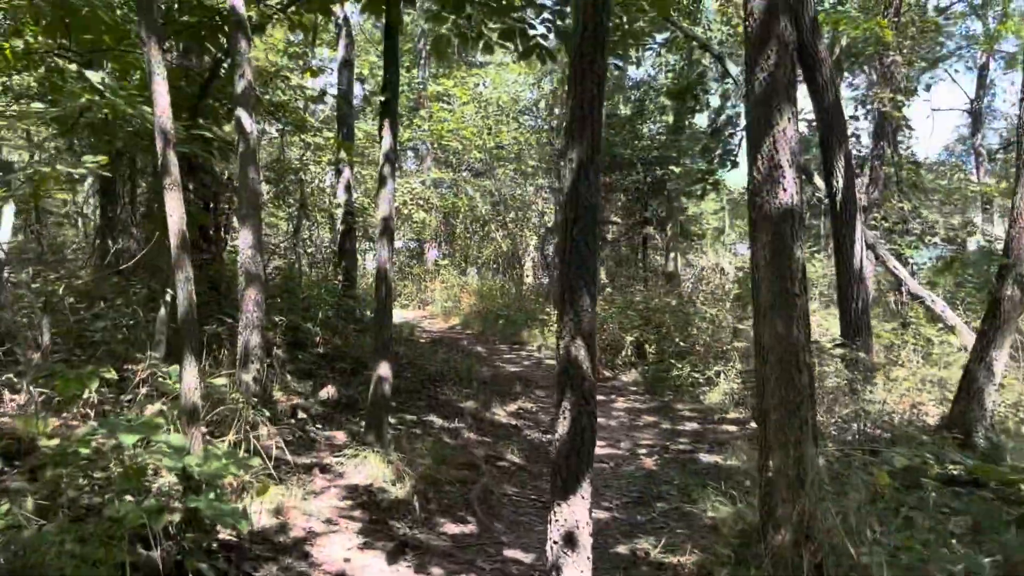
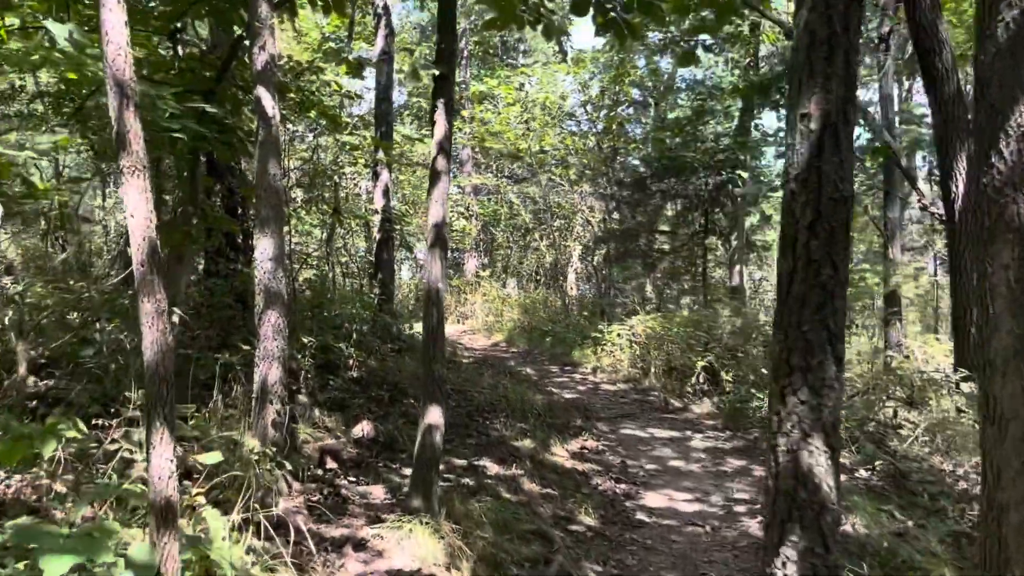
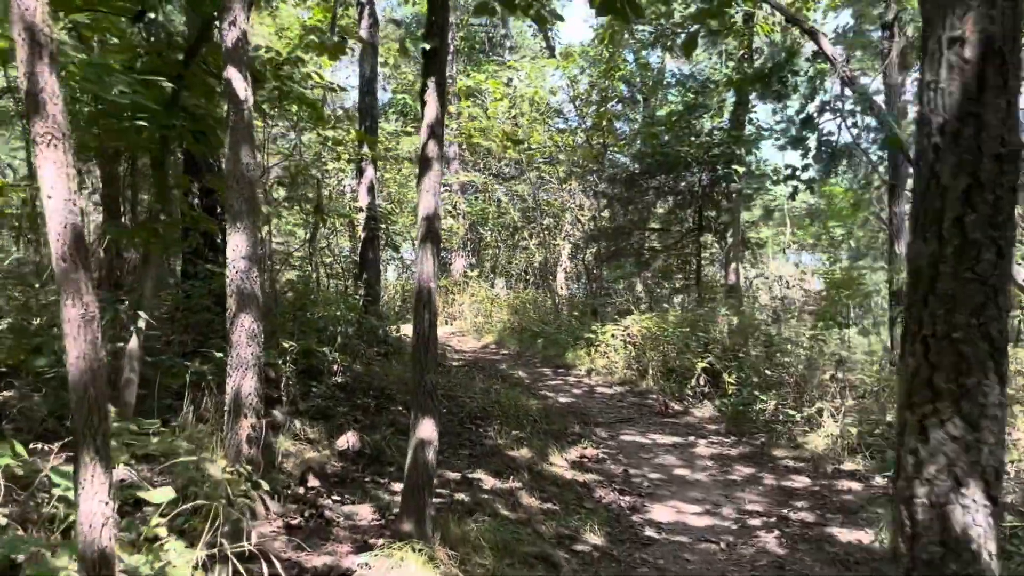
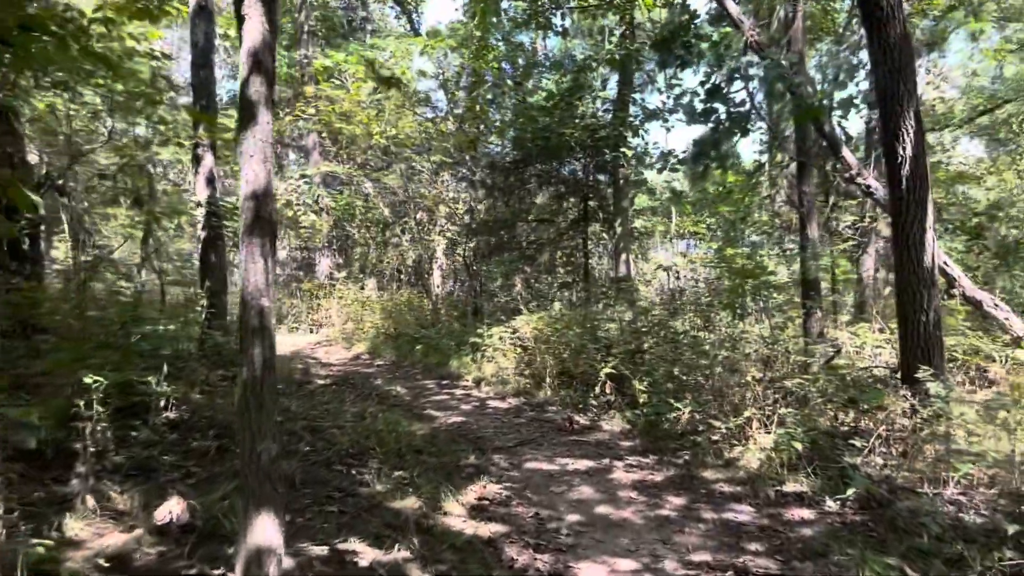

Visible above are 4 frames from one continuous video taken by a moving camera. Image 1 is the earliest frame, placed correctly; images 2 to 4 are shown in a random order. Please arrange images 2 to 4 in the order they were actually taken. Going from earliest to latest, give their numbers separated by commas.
2, 3, 4
